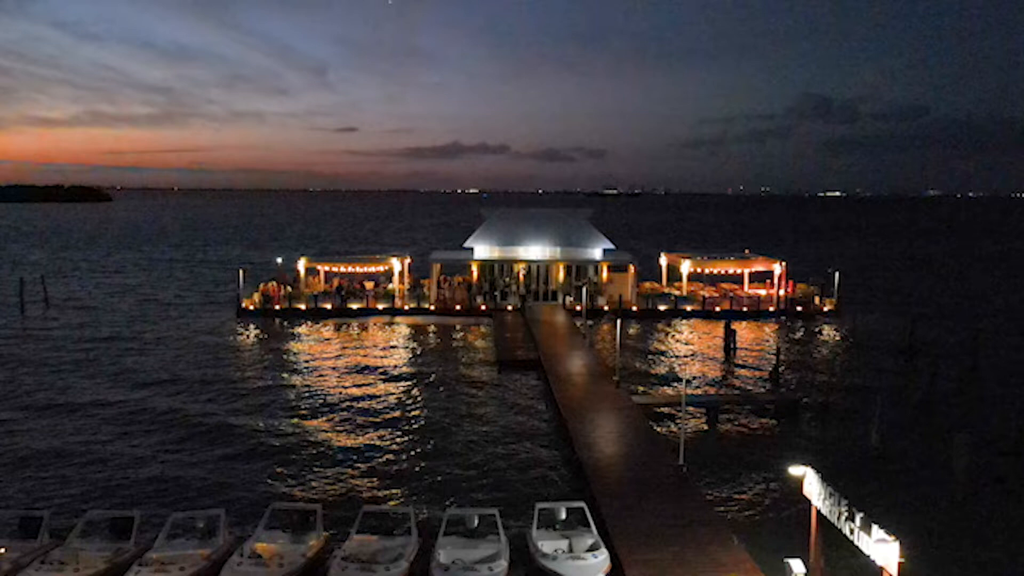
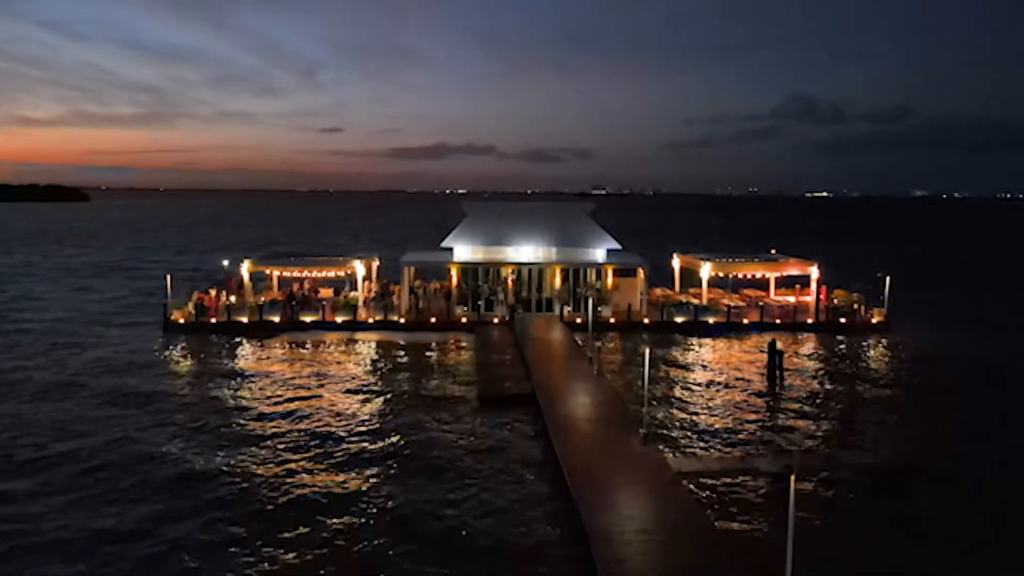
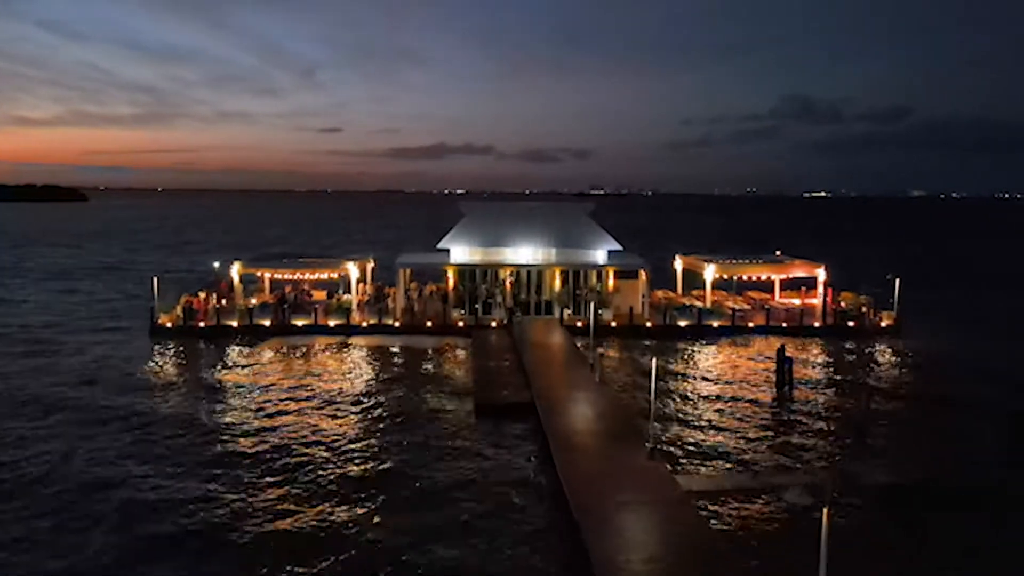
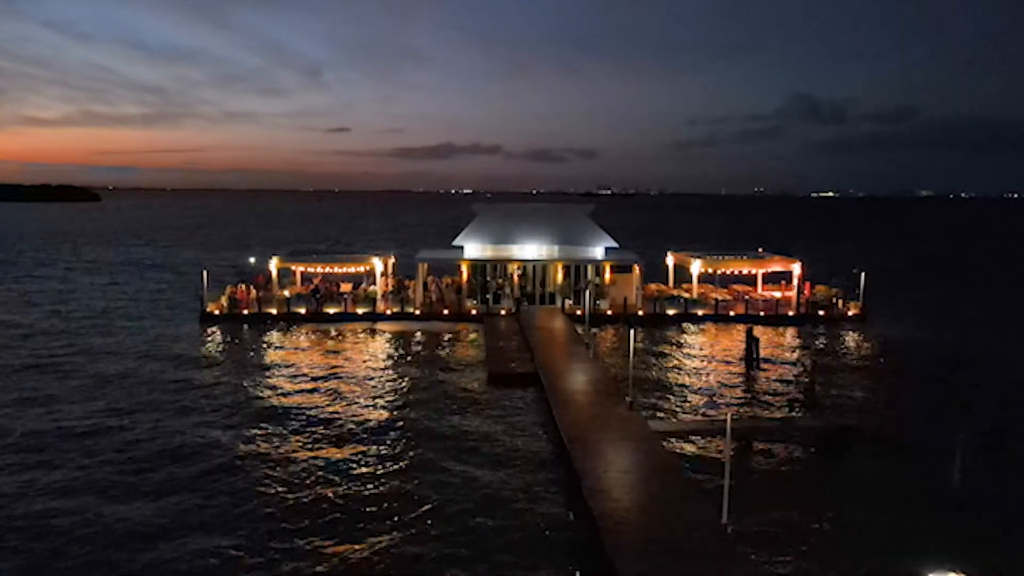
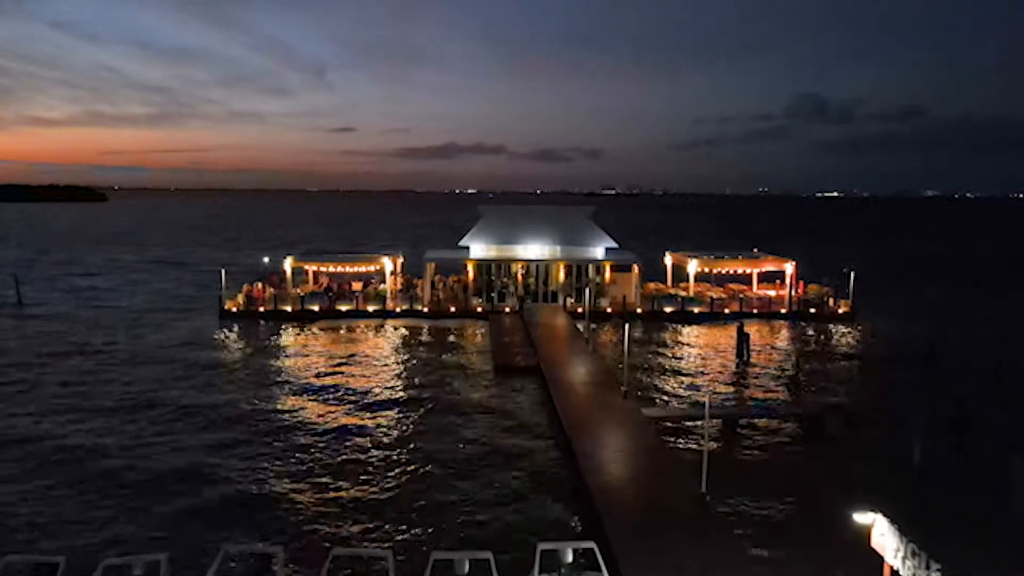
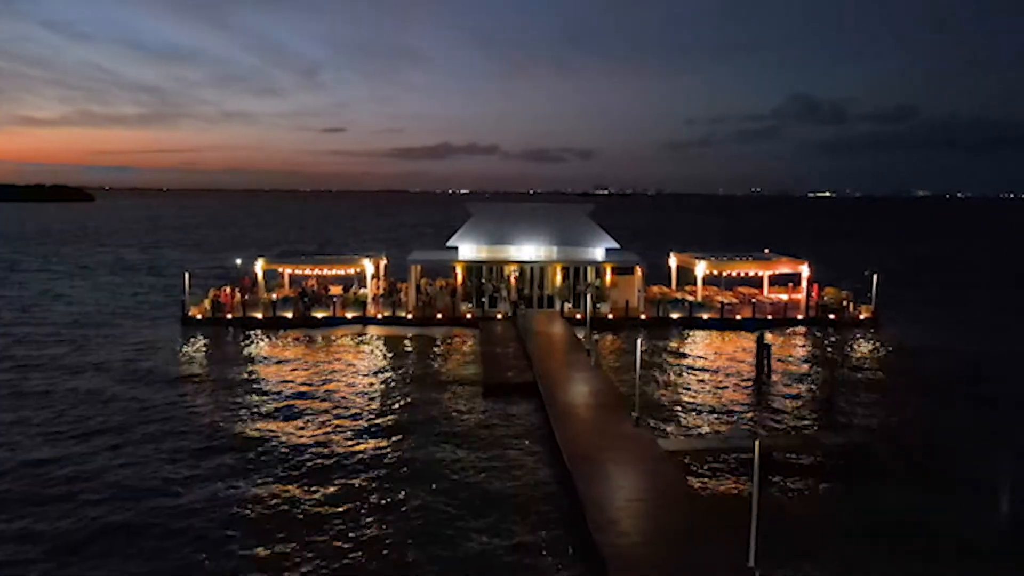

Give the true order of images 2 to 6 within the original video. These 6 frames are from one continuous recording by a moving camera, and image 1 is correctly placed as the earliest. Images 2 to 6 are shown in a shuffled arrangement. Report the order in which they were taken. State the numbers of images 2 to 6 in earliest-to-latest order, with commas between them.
5, 4, 6, 2, 3
